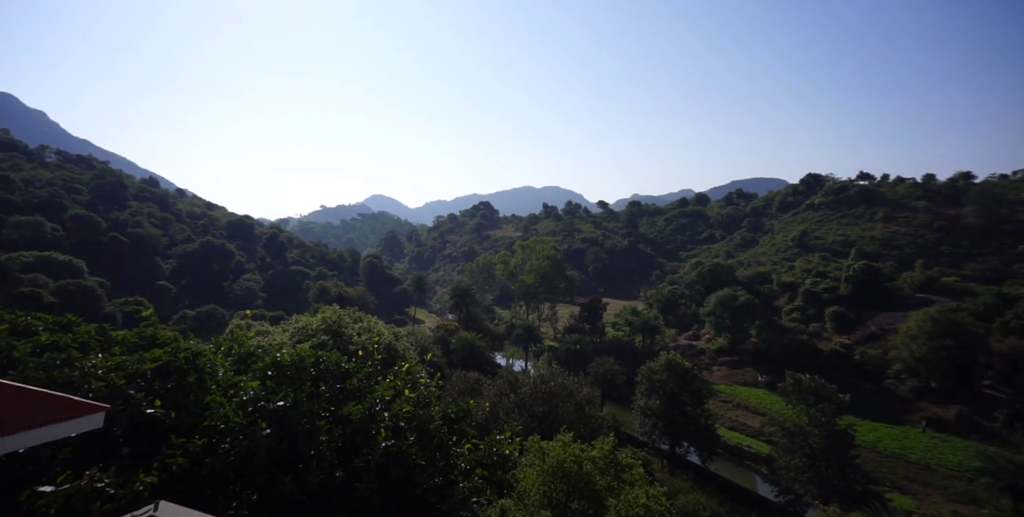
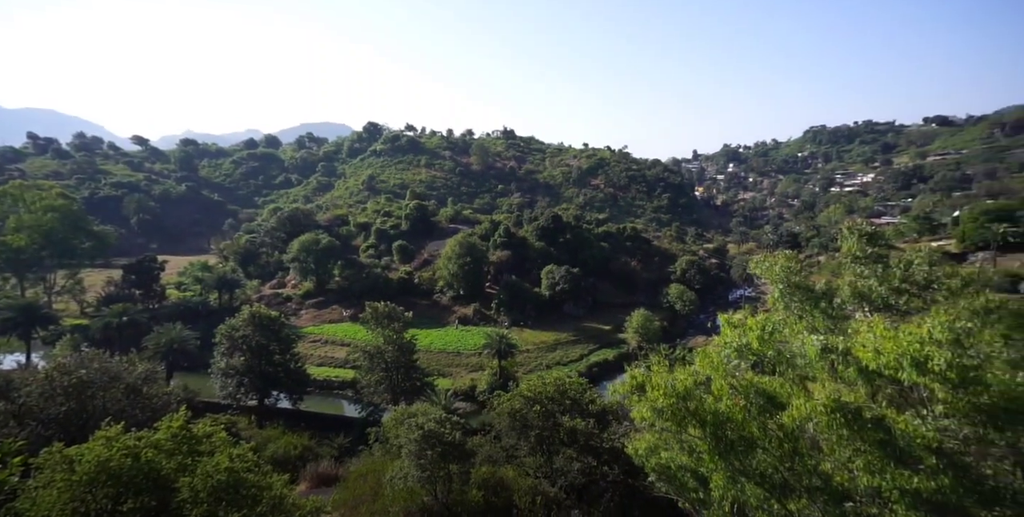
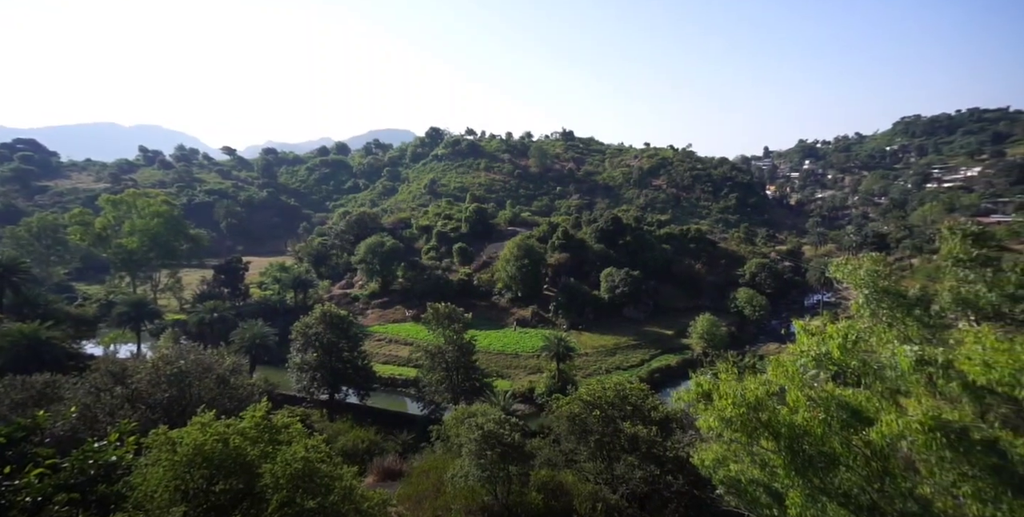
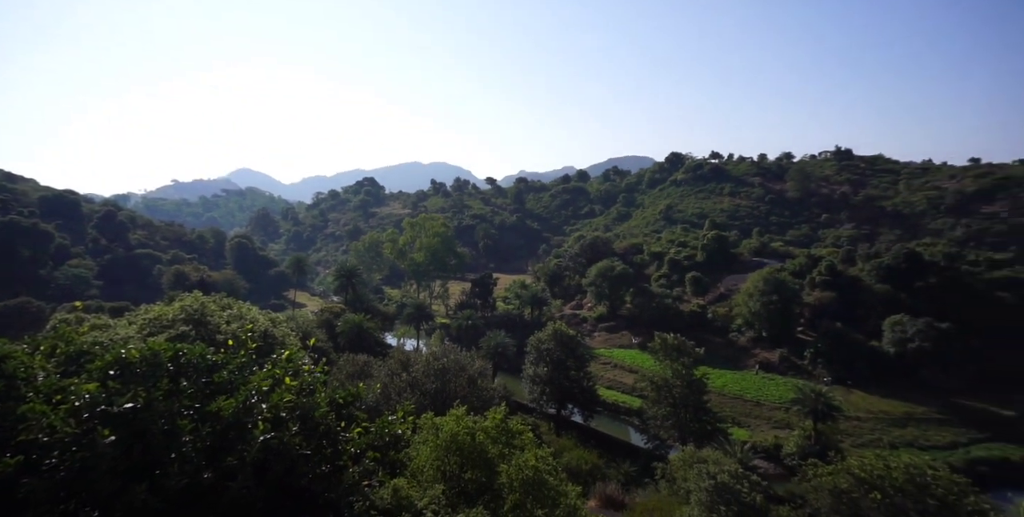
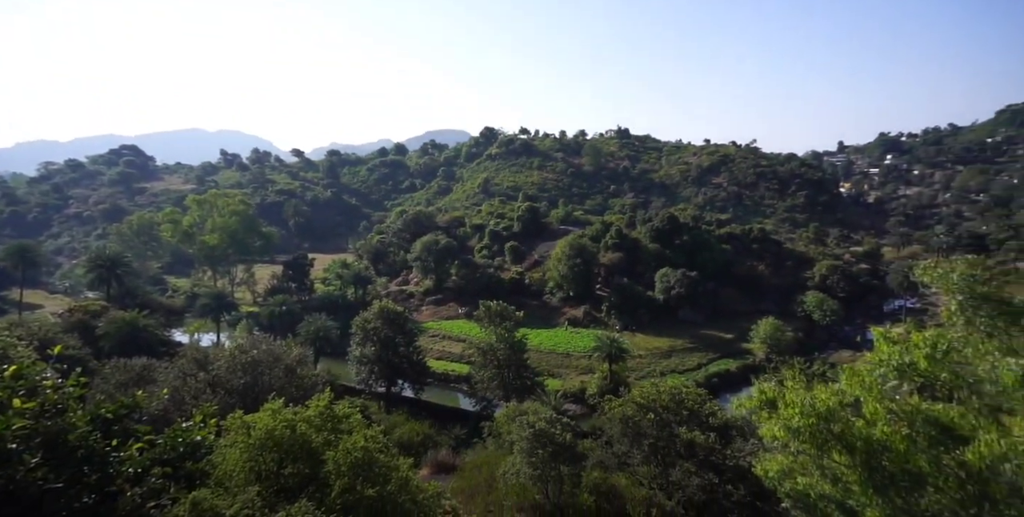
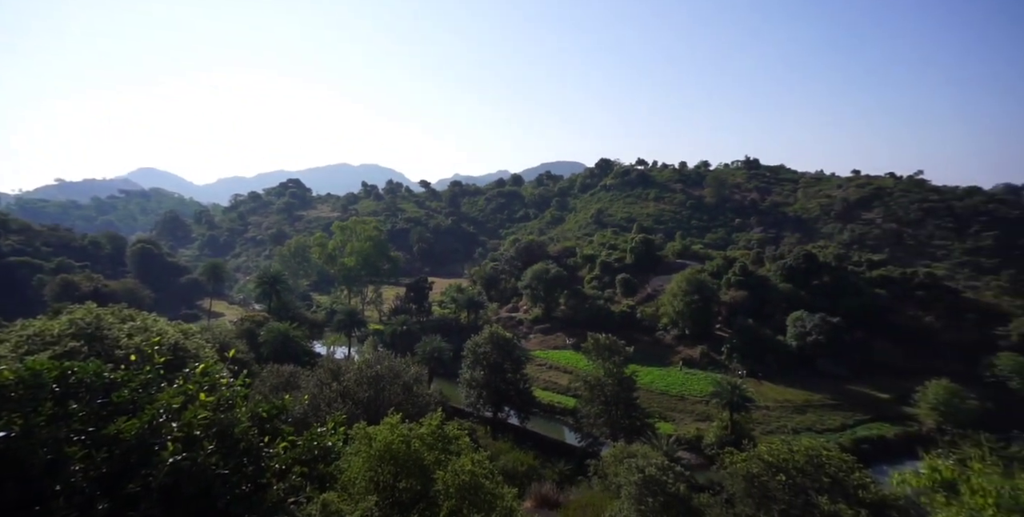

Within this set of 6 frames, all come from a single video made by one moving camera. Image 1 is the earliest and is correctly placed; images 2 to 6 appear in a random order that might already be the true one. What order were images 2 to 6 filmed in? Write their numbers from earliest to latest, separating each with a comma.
4, 6, 5, 3, 2
